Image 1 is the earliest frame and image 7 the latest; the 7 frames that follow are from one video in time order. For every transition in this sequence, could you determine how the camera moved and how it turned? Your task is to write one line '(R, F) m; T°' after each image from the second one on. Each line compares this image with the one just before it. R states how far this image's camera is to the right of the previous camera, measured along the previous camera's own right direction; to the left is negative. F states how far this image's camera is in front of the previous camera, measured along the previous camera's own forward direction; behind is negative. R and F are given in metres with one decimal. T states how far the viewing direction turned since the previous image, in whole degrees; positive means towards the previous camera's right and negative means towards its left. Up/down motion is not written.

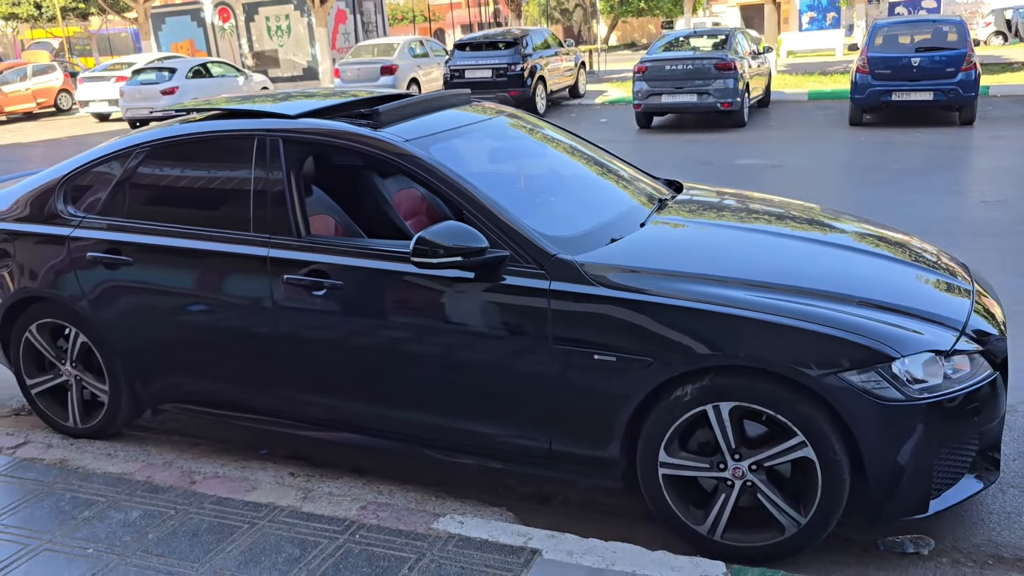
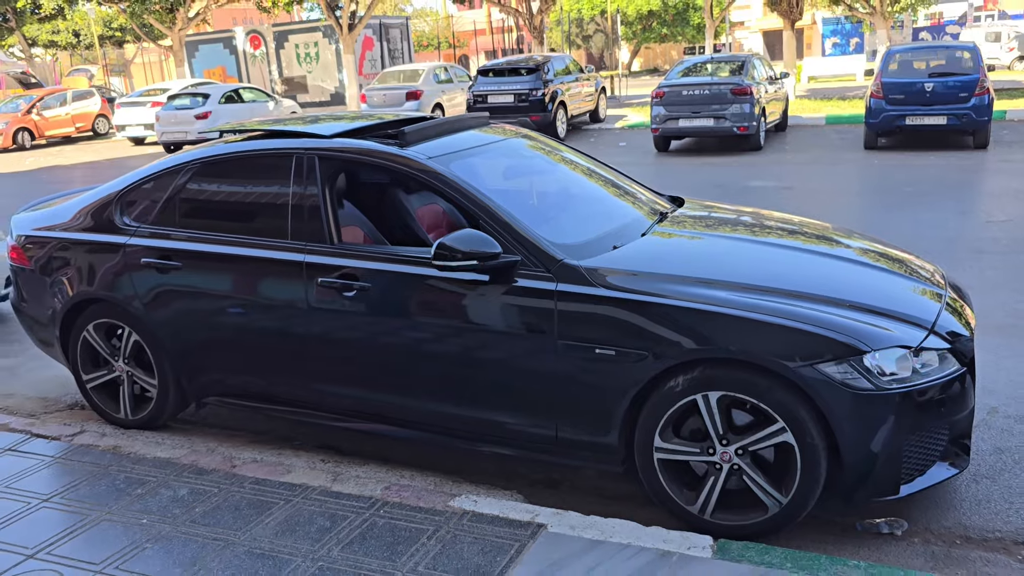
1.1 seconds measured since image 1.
(0.0, -0.3) m; -2°
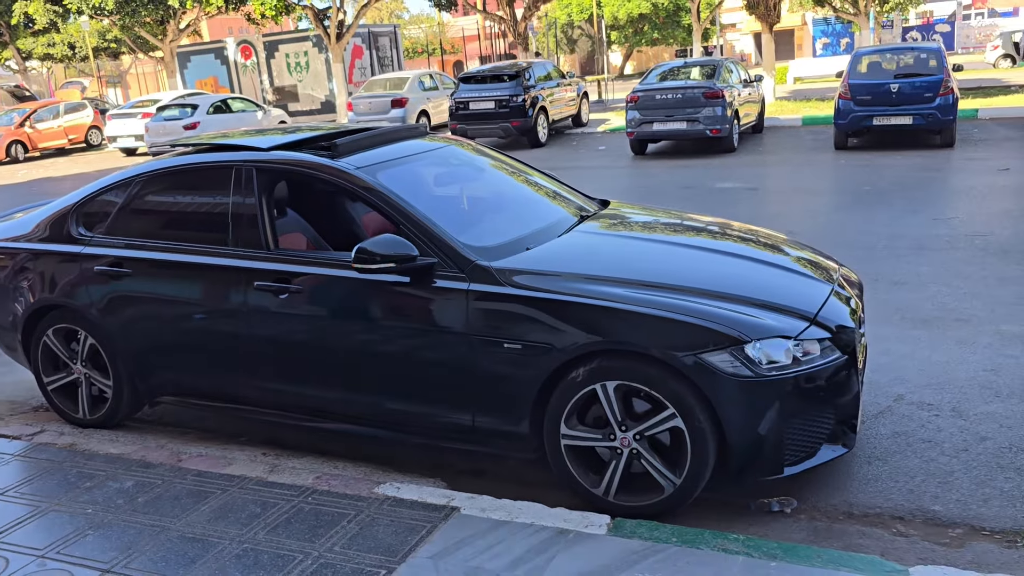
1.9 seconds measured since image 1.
(+0.4, -0.2) m; 0°
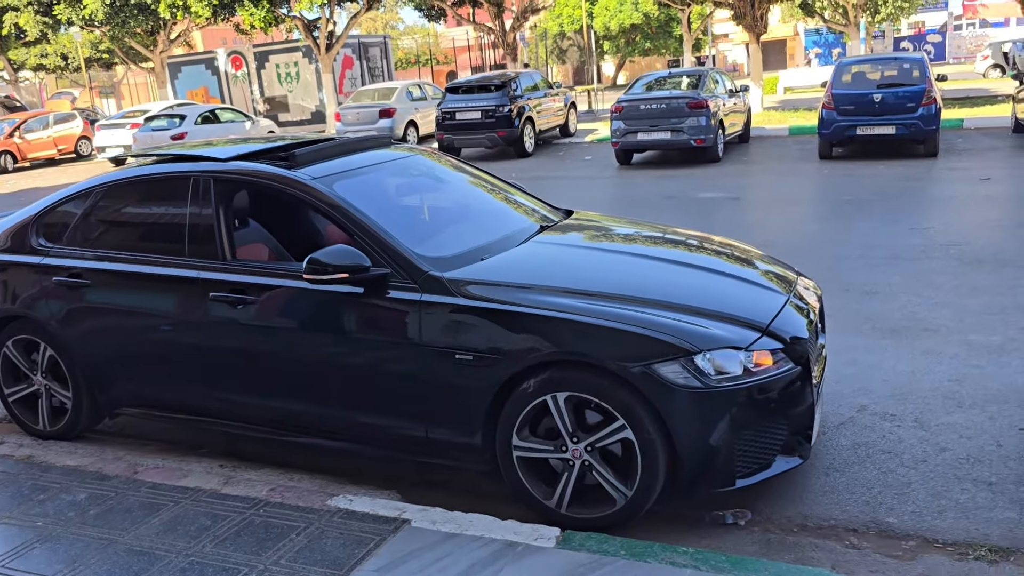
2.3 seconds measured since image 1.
(+0.2, 0.0) m; 0°
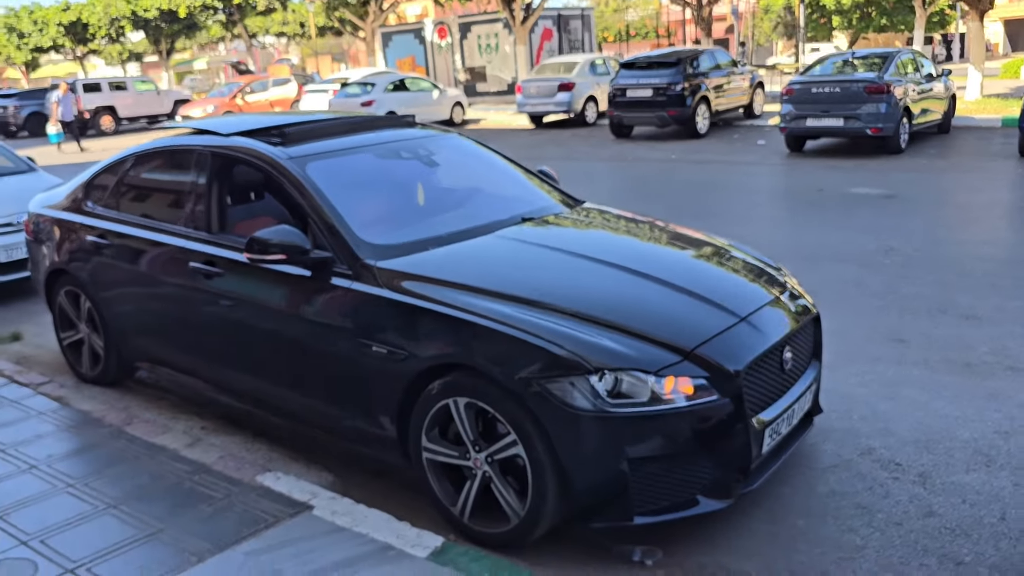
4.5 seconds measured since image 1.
(+1.1, +0.3) m; -14°
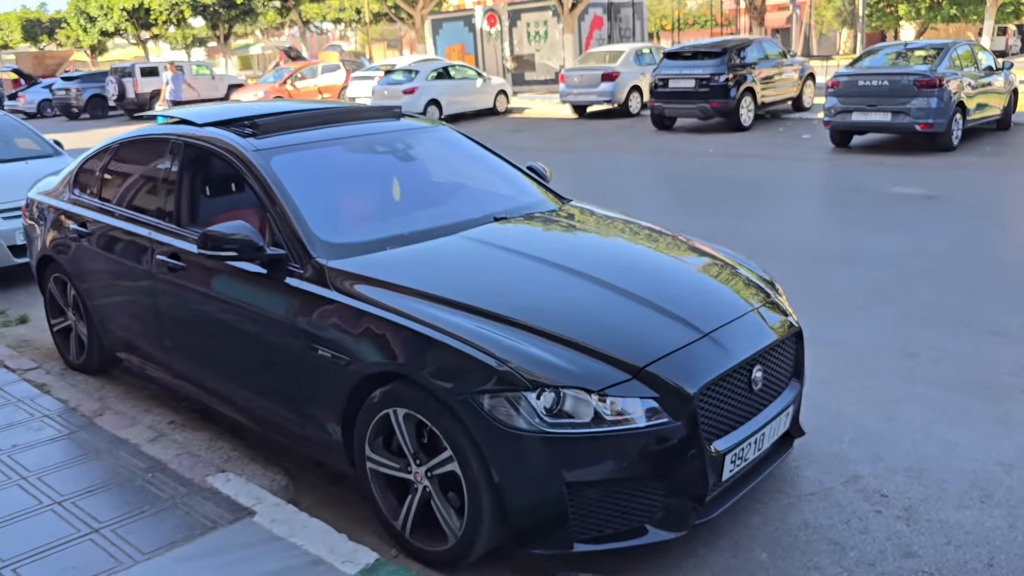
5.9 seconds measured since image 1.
(+0.4, +0.2) m; -4°
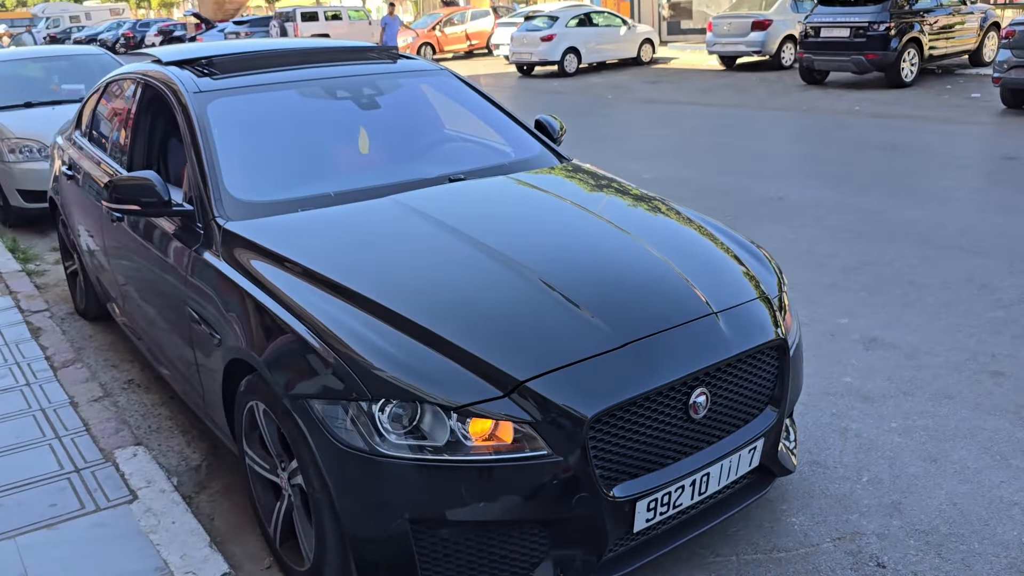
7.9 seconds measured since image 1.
(+0.8, +0.7) m; -11°
